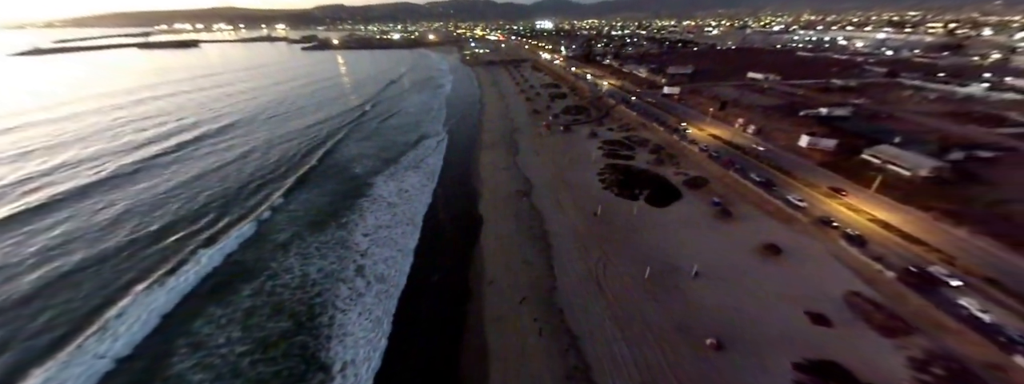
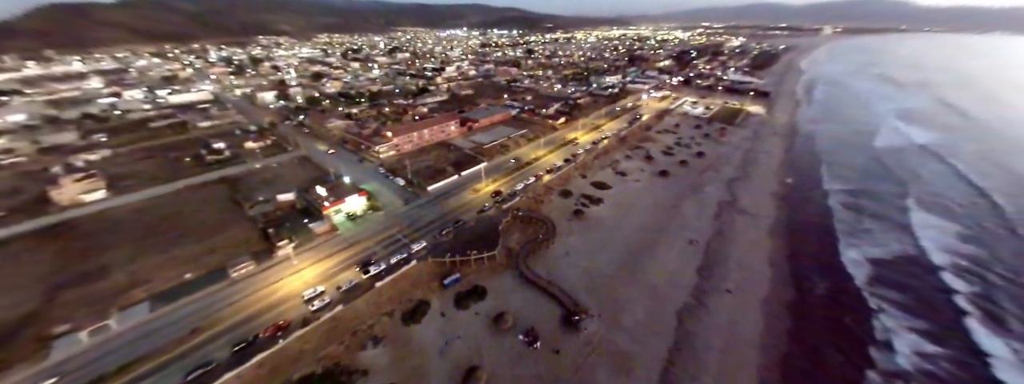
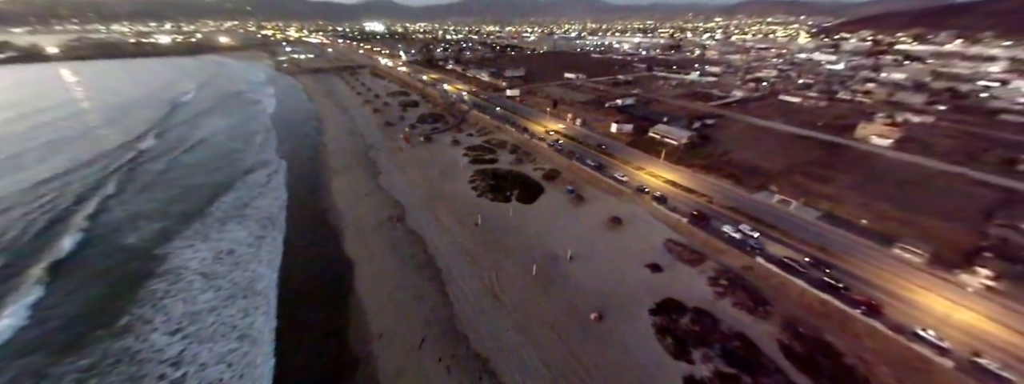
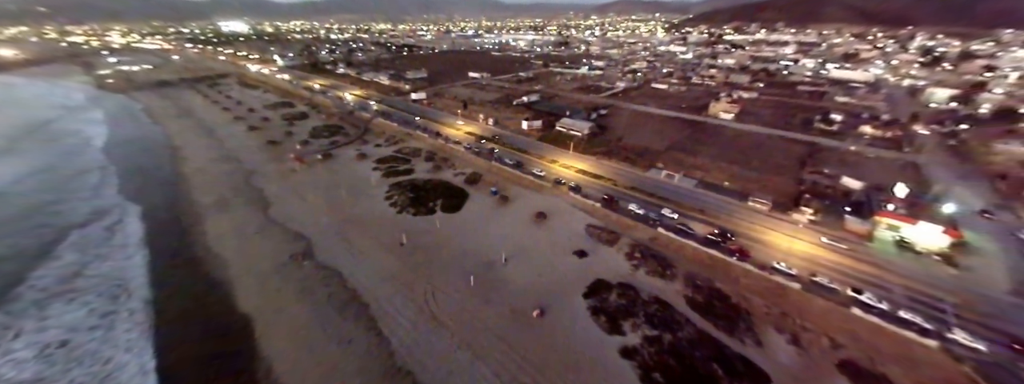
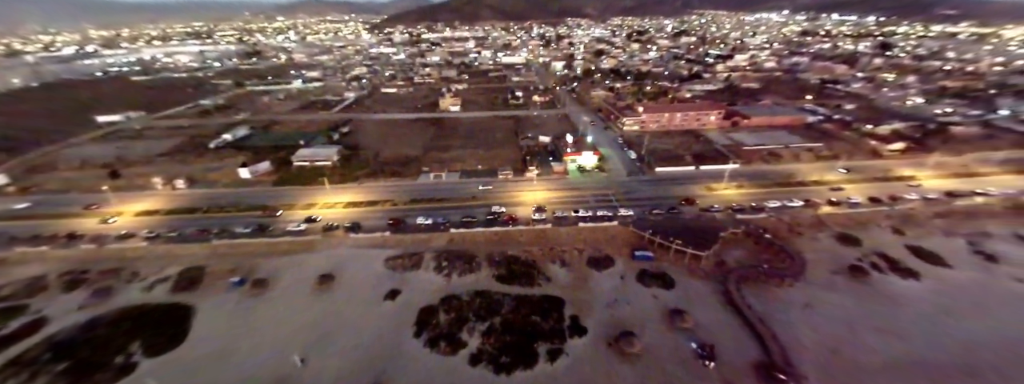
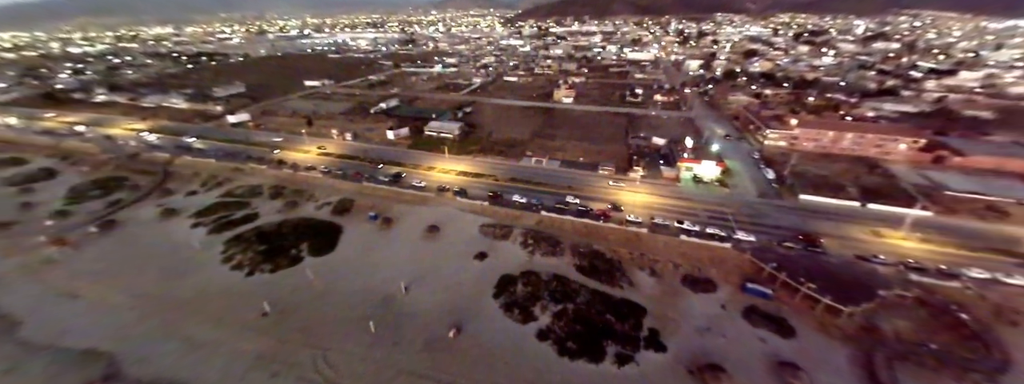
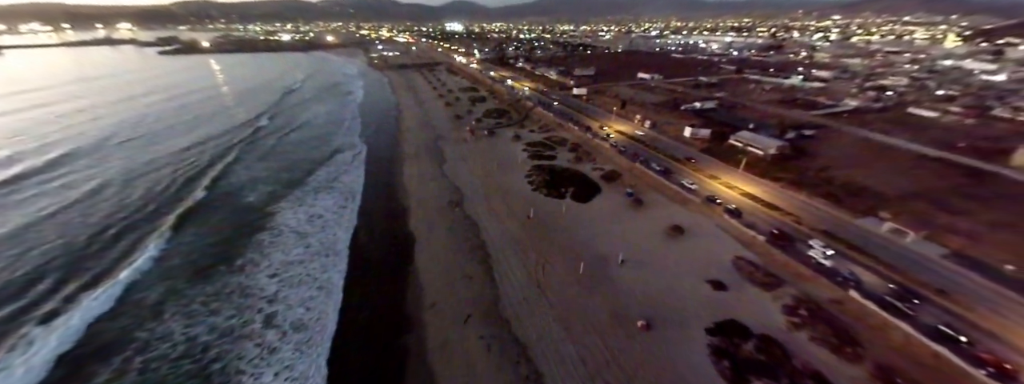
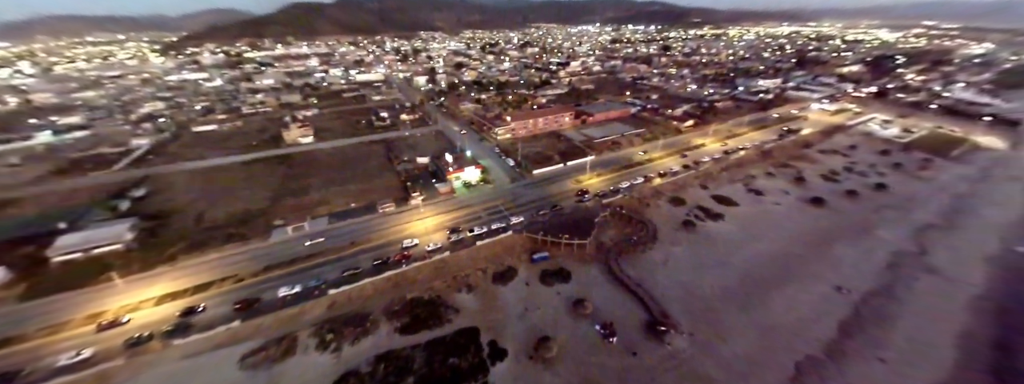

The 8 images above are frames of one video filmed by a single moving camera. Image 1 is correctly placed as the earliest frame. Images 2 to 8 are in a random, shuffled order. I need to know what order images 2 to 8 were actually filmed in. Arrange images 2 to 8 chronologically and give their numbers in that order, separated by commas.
7, 3, 4, 6, 5, 8, 2
